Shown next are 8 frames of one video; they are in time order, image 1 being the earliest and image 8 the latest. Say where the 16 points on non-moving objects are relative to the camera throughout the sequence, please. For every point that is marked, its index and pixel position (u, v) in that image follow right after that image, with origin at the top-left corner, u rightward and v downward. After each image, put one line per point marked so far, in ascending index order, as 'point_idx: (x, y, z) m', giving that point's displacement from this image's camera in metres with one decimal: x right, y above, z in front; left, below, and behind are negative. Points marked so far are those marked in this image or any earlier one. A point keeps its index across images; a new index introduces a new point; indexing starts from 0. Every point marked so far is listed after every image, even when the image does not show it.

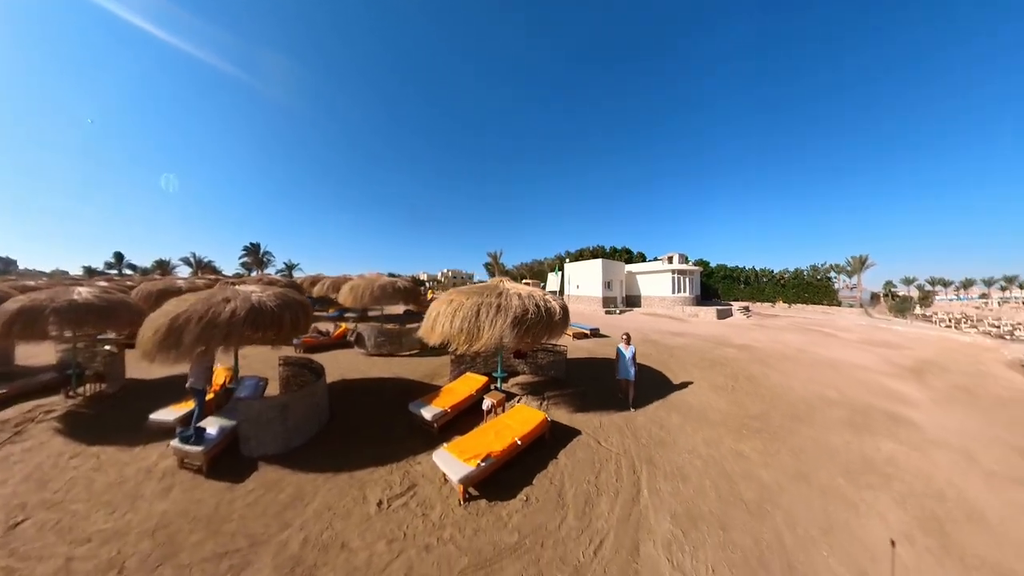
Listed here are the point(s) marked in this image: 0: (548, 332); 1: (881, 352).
0: (+0.6, -0.8, +6.1) m
1: (+19.2, -3.6, +18.9) m
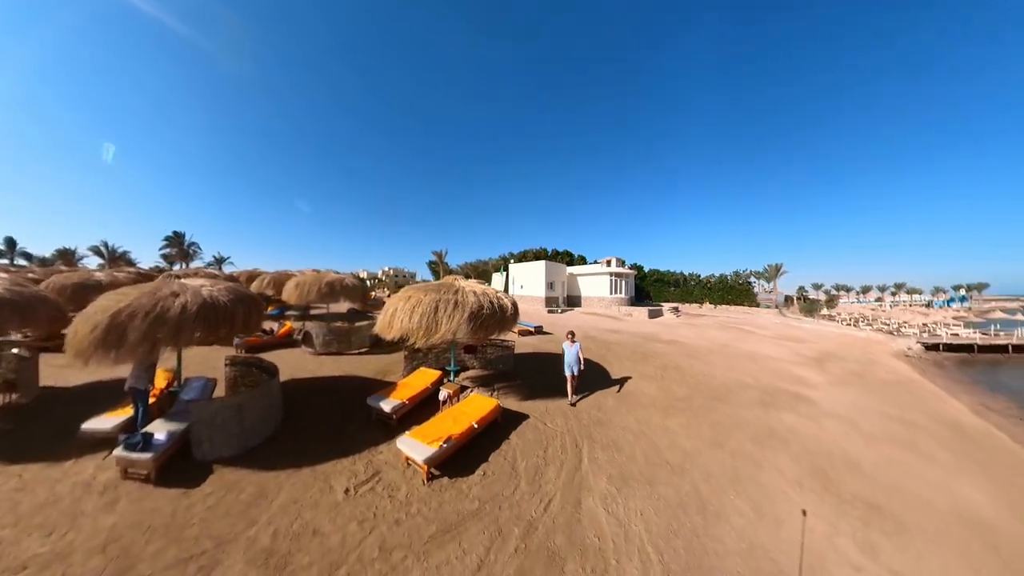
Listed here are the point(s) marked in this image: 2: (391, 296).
0: (-0.2, -0.7, +6.7) m
1: (+16.3, -3.5, +22.1) m
2: (-2.1, -0.1, +6.8) m
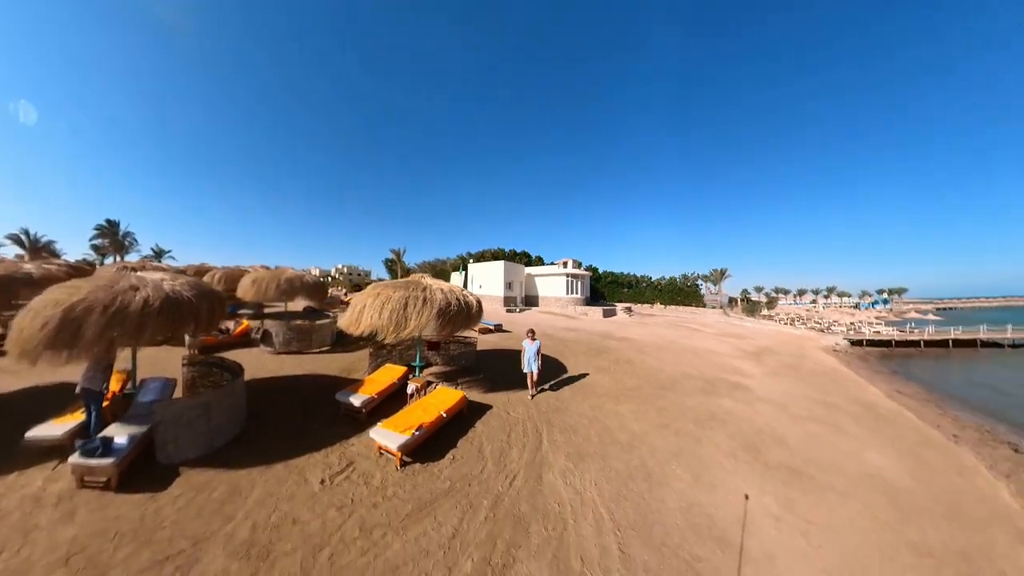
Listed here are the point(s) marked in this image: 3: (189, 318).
0: (-0.8, -0.7, +7.1) m
1: (+13.9, -3.5, +24.2) m
2: (-2.8, -0.1, +7.0) m
3: (-4.7, -0.4, +5.4) m
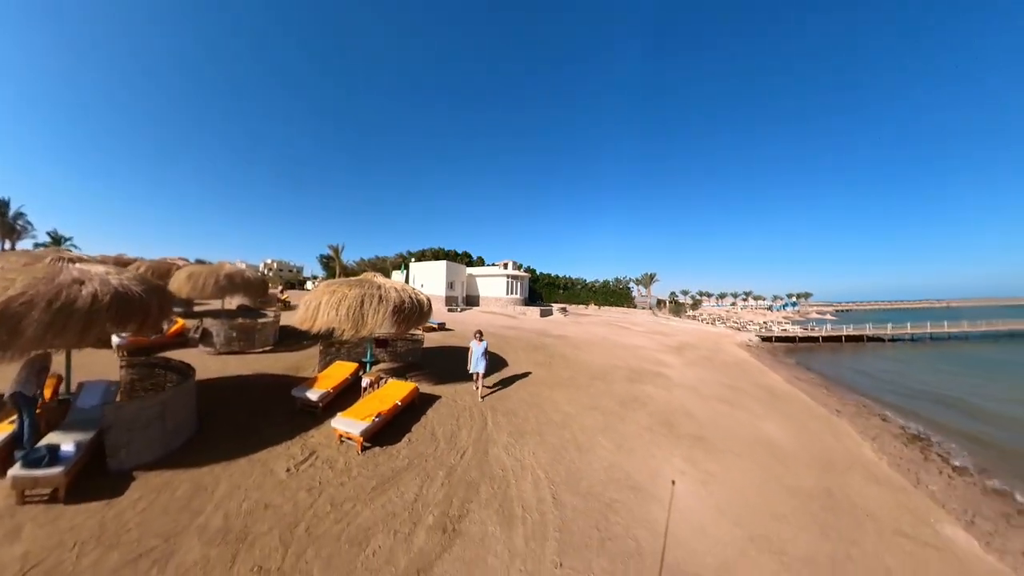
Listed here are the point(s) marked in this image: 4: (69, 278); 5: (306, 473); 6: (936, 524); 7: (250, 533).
0: (-1.9, -0.7, +7.6) m
1: (+9.9, -3.6, +26.9) m
2: (-3.8, -0.1, +7.2) m
3: (-5.4, -0.4, +5.3) m
4: (-5.9, +0.2, +4.7) m
5: (-2.8, -2.4, +5.0) m
6: (+8.3, -4.6, +7.3) m
7: (-2.7, -2.5, +3.7) m
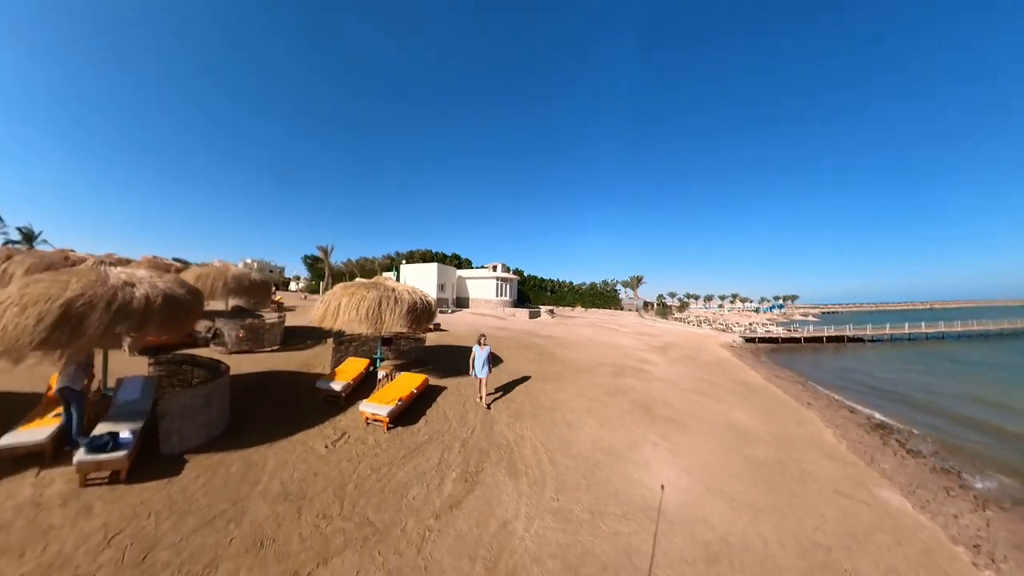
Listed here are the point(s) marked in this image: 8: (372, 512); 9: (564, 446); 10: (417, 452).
0: (-1.9, -0.7, +8.6) m
1: (+9.2, -3.7, +28.2) m
2: (-3.8, -0.1, +8.2) m
3: (-5.4, -0.5, +6.2) m
4: (-5.8, +0.1, +5.6) m
5: (-2.7, -2.5, +5.9) m
6: (+8.3, -4.6, +8.6) m
7: (-2.6, -2.5, +4.7) m
8: (-1.5, -2.4, +4.1) m
9: (+0.9, -2.6, +6.2) m
10: (-1.5, -2.5, +5.7) m
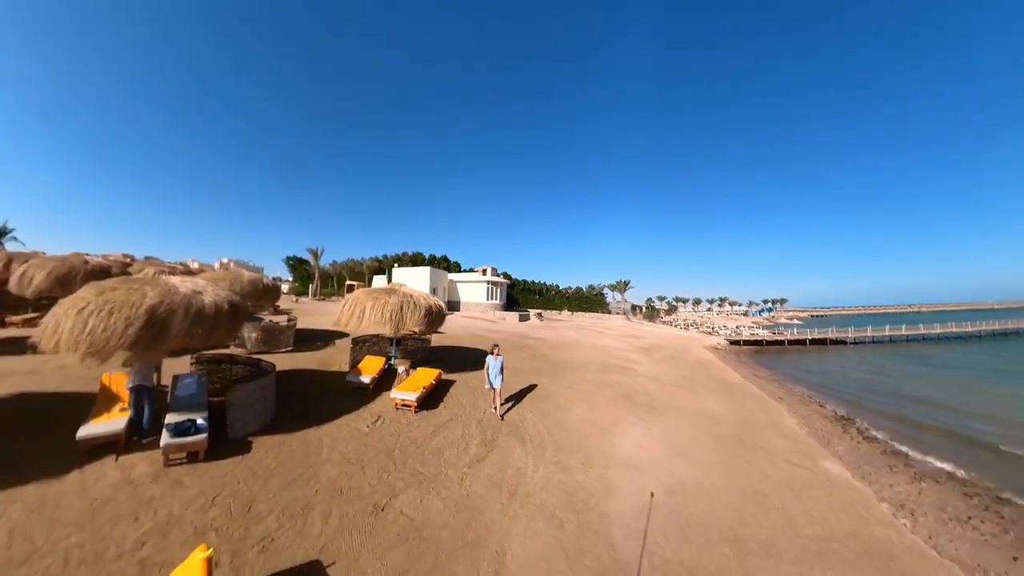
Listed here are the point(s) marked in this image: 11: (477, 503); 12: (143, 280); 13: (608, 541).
0: (-1.9, -0.9, +9.9) m
1: (+8.6, -4.0, +29.8) m
2: (-3.8, -0.3, +9.4) m
3: (-5.3, -0.6, +7.4) m
4: (-5.7, 0.0, +6.7) m
5: (-2.6, -2.6, +7.2) m
6: (+8.3, -4.7, +10.2) m
7: (-2.4, -2.7, +5.9) m
8: (-1.4, -2.5, +5.4) m
9: (+1.0, -2.8, +7.6) m
10: (-1.3, -2.6, +7.0) m
11: (-0.4, -2.6, +4.5) m
12: (-6.2, +0.2, +6.2) m
13: (+1.1, -2.7, +4.1) m
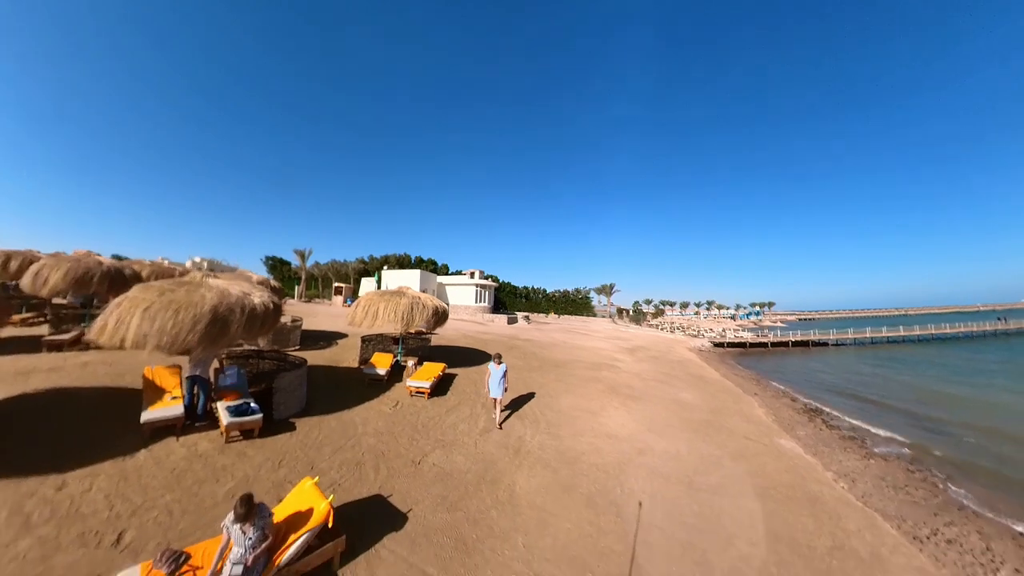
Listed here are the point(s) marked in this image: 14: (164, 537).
0: (-2.0, -1.0, +11.1) m
1: (+7.8, -4.2, +31.3) m
2: (-3.9, -0.4, +10.5) m
3: (-5.3, -0.7, +8.5) m
4: (-5.7, -0.1, +7.8) m
5: (-2.6, -2.7, +8.3) m
6: (+8.2, -4.7, +11.7) m
7: (-2.4, -2.7, +7.1) m
8: (-1.3, -2.6, +6.6) m
9: (+0.9, -2.8, +8.9) m
10: (-1.3, -2.7, +8.1) m
11: (-0.3, -2.6, +5.7) m
12: (-6.2, +0.1, +7.3) m
13: (+1.2, -2.8, +5.3) m
14: (-4.1, -3.0, +4.5) m
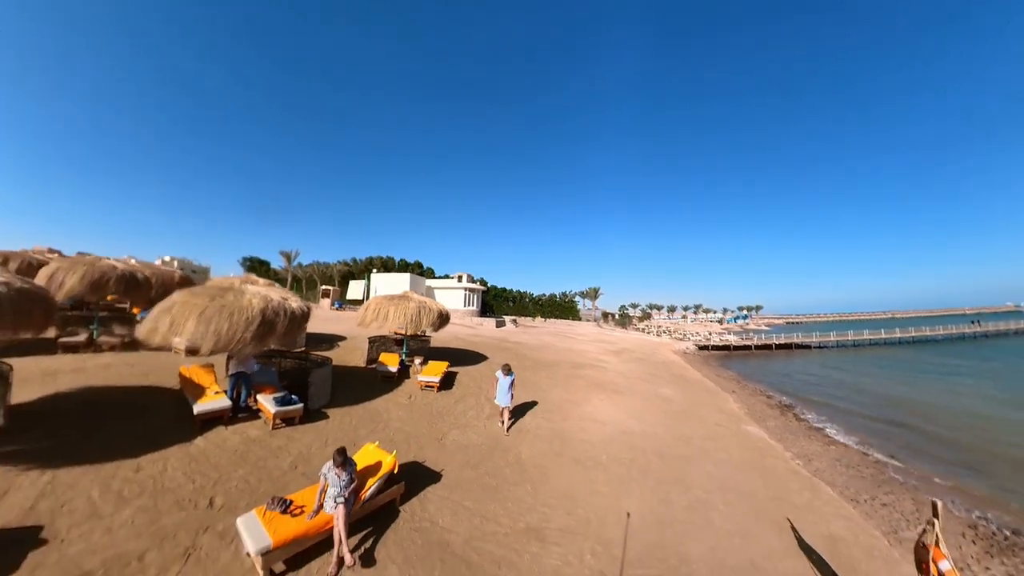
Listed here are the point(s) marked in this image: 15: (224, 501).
0: (-2.1, -1.2, +12.3) m
1: (+6.9, -4.5, +32.8) m
2: (-4.0, -0.6, +11.6) m
3: (-5.3, -0.9, +9.5) m
4: (-5.7, -0.3, +8.9) m
5: (-2.6, -2.8, +9.5) m
6: (+8.1, -4.9, +13.2) m
7: (-2.4, -2.9, +8.2) m
8: (-1.3, -2.7, +7.8) m
9: (+0.9, -3.0, +10.1) m
10: (-1.3, -2.8, +9.3) m
11: (-0.2, -2.7, +6.9) m
12: (-6.1, -0.1, +8.3) m
13: (+1.3, -2.9, +6.6) m
14: (-4.0, -3.1, +5.6) m
15: (-4.3, -3.1, +5.5) m
